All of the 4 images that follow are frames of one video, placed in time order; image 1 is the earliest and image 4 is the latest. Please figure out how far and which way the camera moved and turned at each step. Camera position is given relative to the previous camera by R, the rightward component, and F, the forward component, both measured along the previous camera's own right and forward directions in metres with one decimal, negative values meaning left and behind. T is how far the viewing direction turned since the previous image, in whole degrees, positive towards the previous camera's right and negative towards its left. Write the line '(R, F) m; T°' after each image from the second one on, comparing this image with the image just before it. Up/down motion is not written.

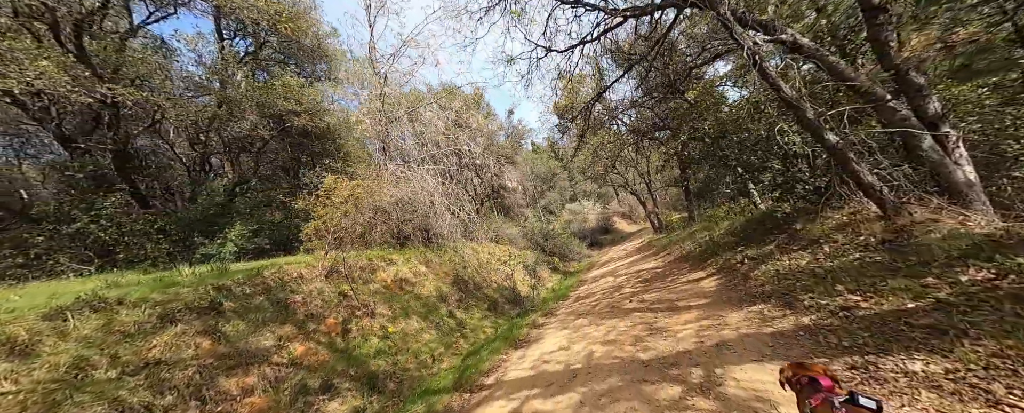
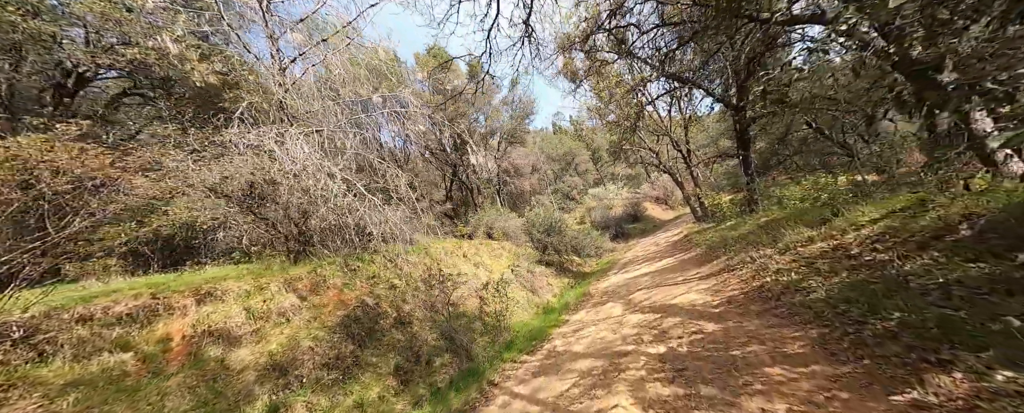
(+1.8, +4.1) m; -6°
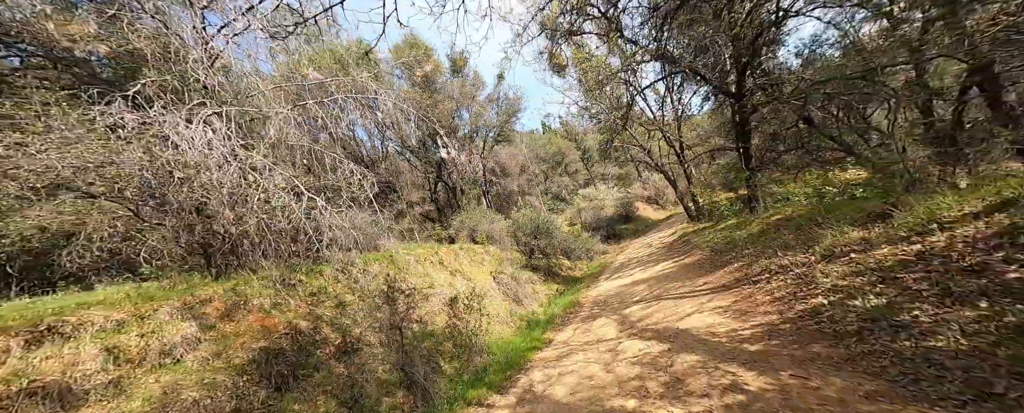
(+0.4, +1.1) m; +2°
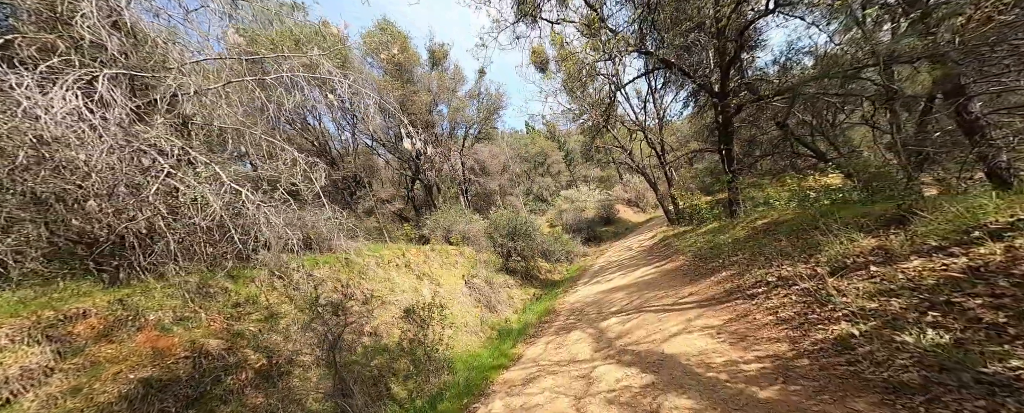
(+0.3, +0.7) m; +3°
